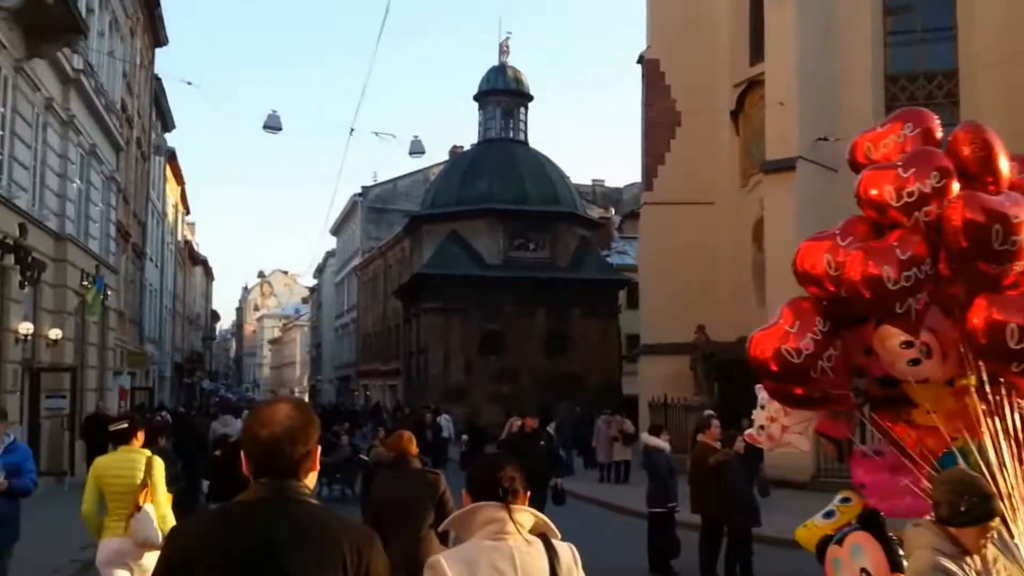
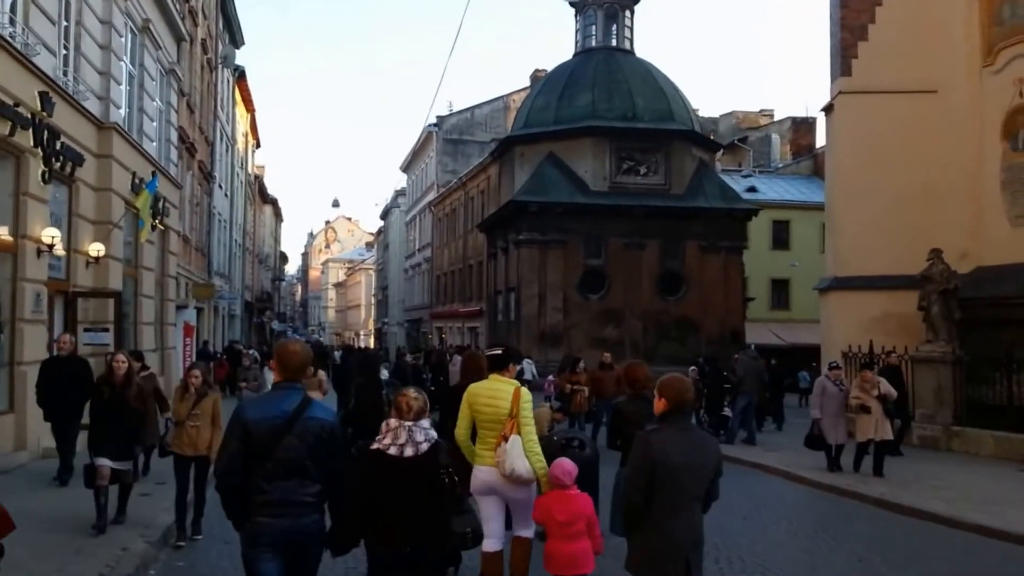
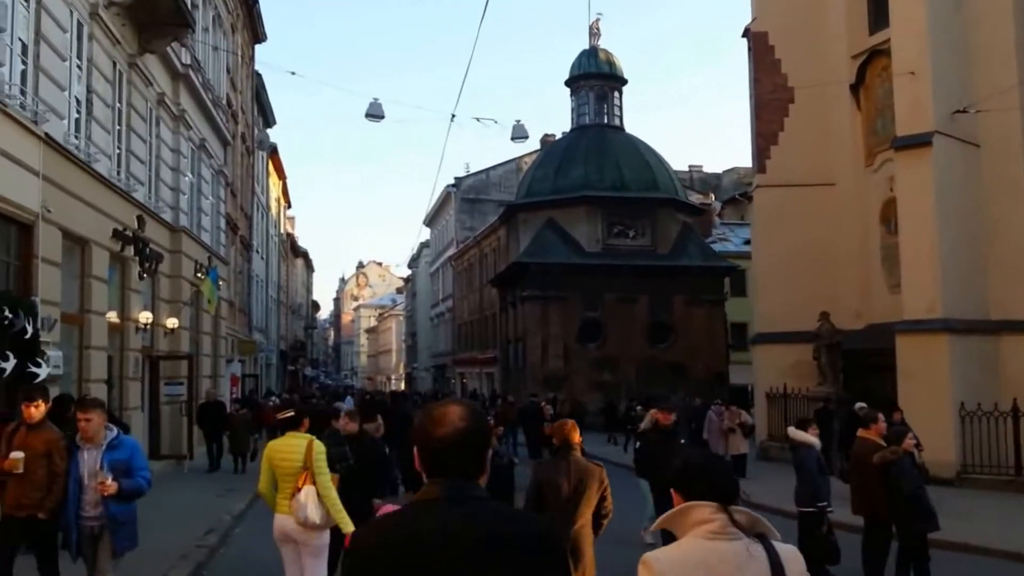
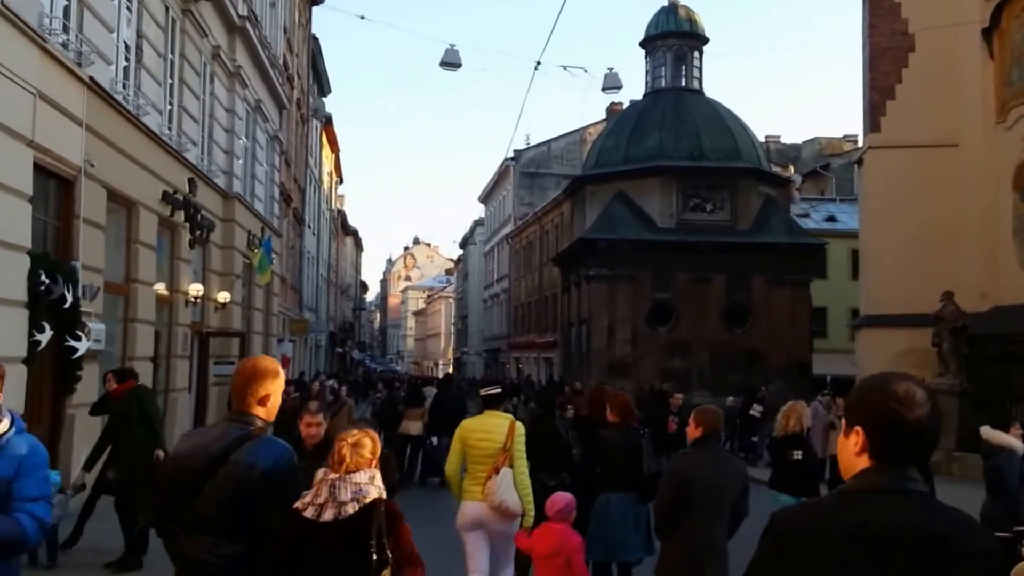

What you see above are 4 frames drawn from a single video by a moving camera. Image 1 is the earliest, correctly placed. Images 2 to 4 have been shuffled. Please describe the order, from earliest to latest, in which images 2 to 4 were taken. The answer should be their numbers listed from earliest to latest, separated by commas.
3, 4, 2
